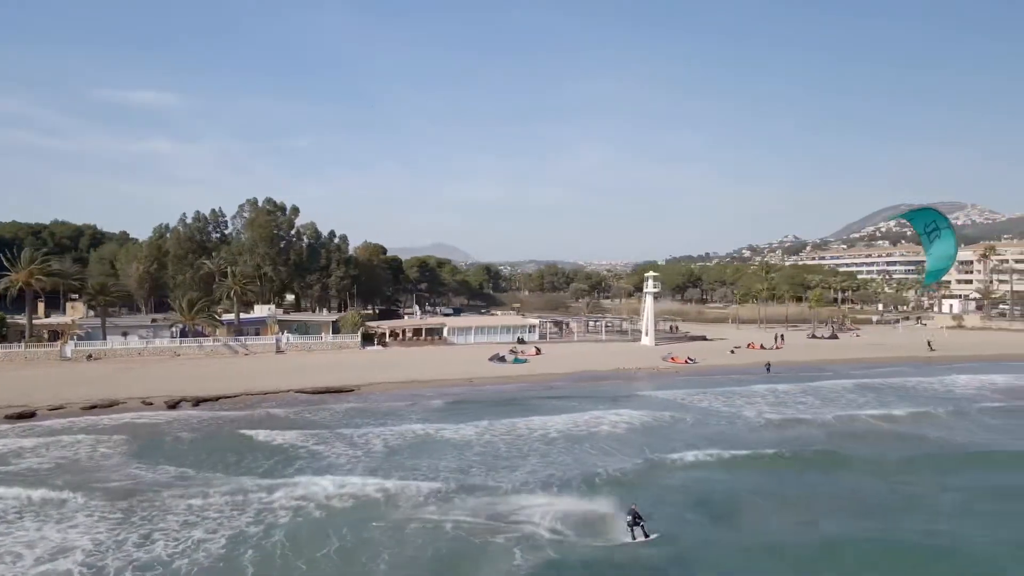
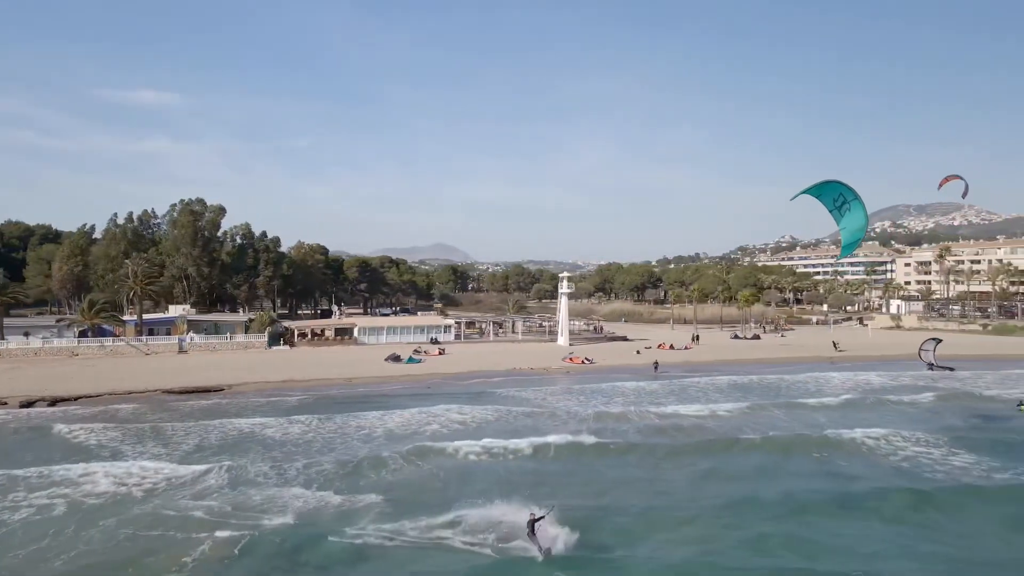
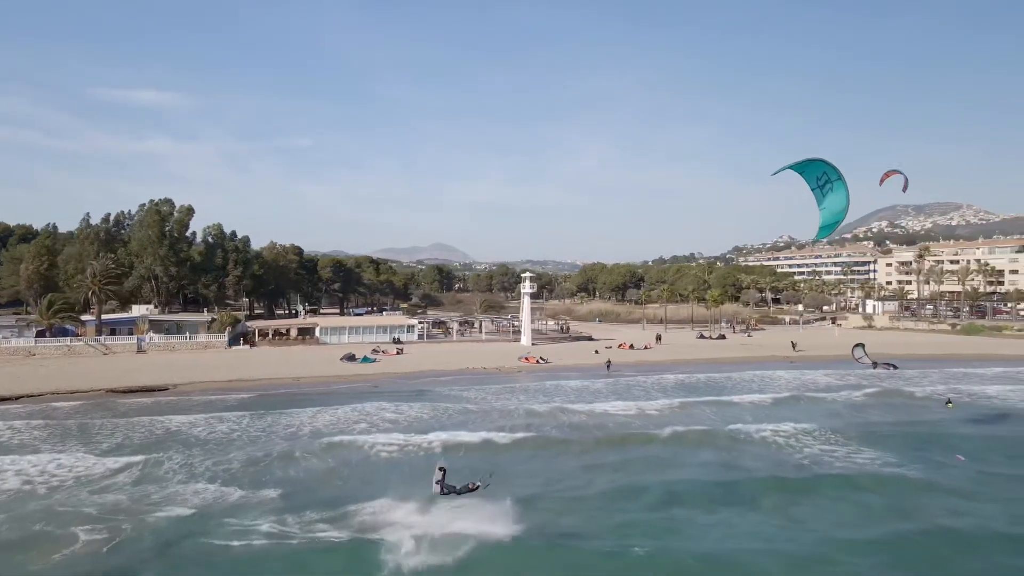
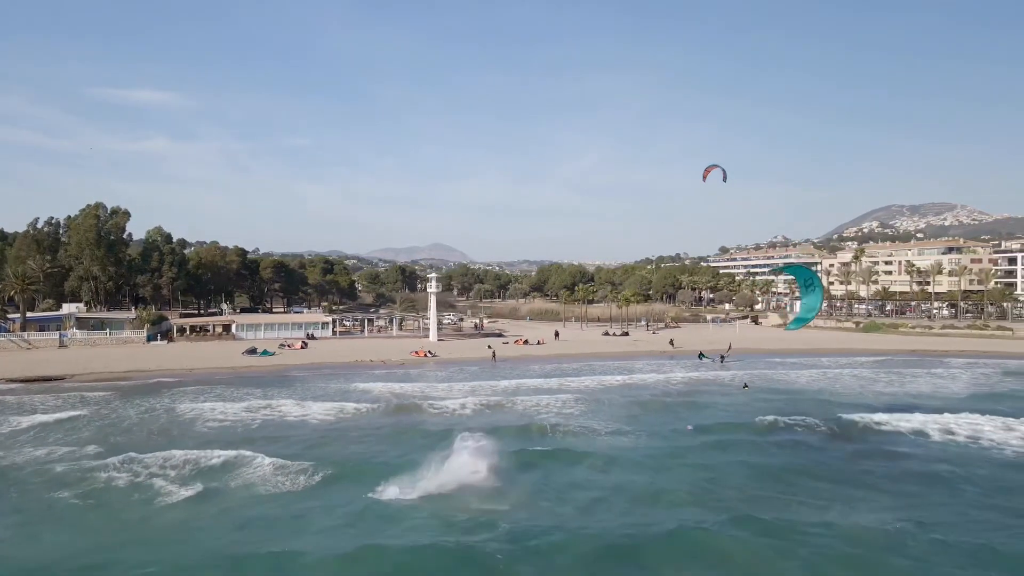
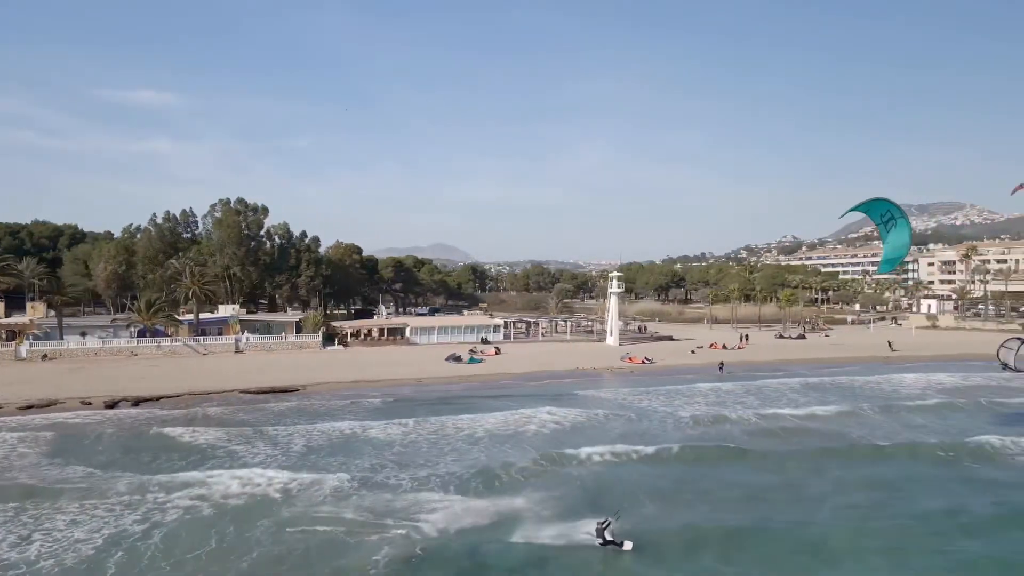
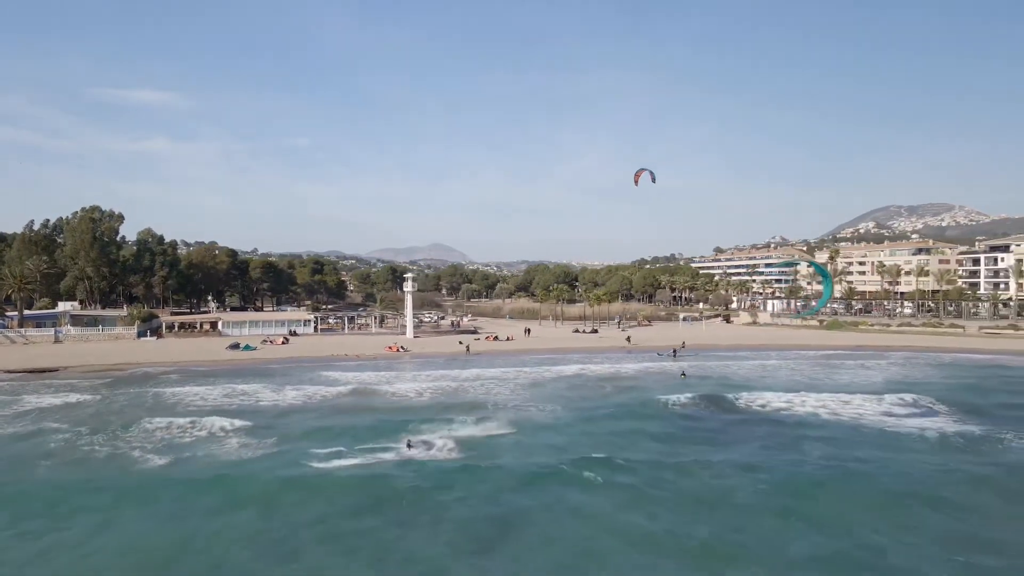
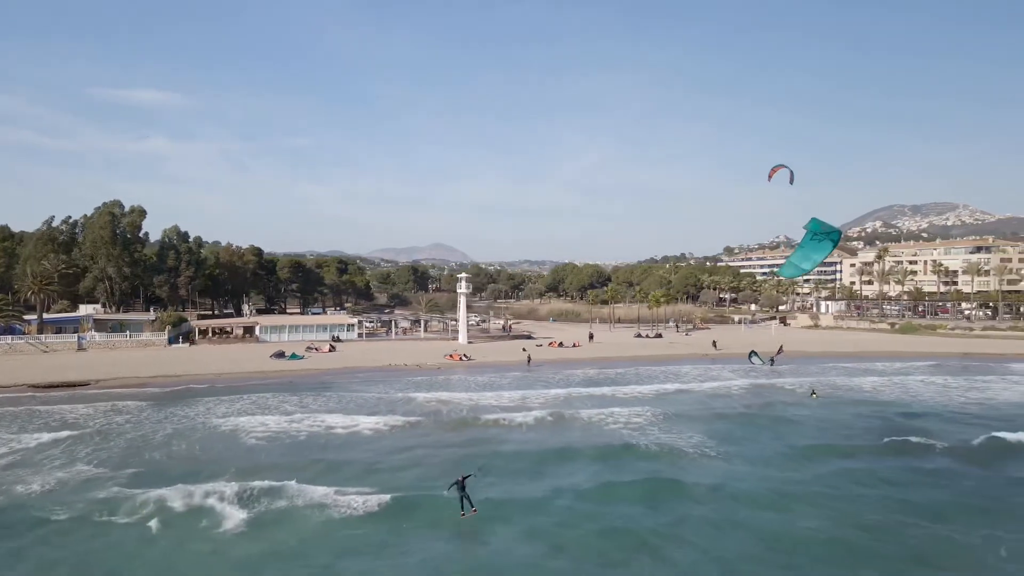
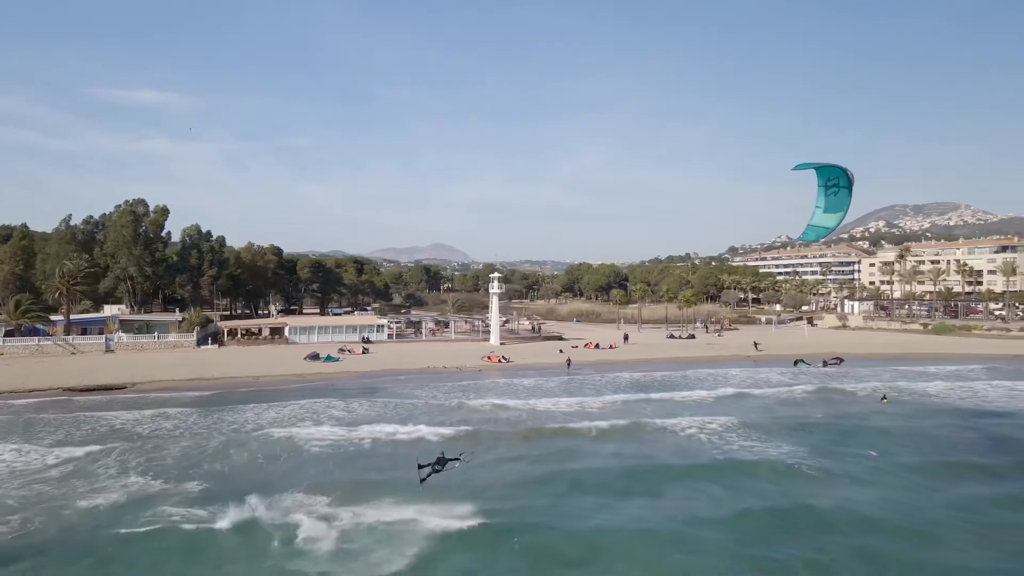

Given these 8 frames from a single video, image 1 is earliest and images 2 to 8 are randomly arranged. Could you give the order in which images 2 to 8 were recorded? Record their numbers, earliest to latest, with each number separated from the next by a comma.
5, 2, 3, 8, 7, 4, 6
